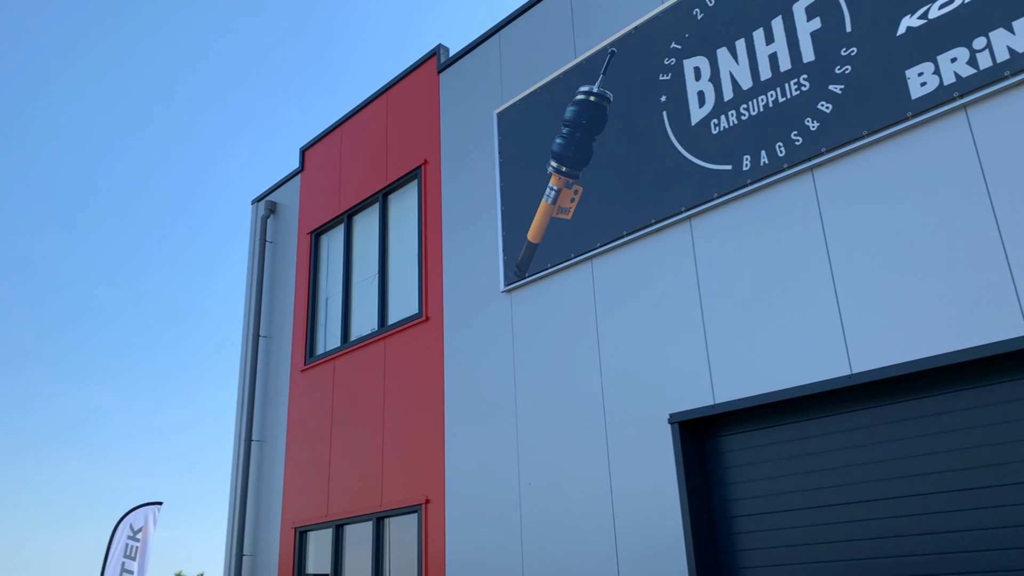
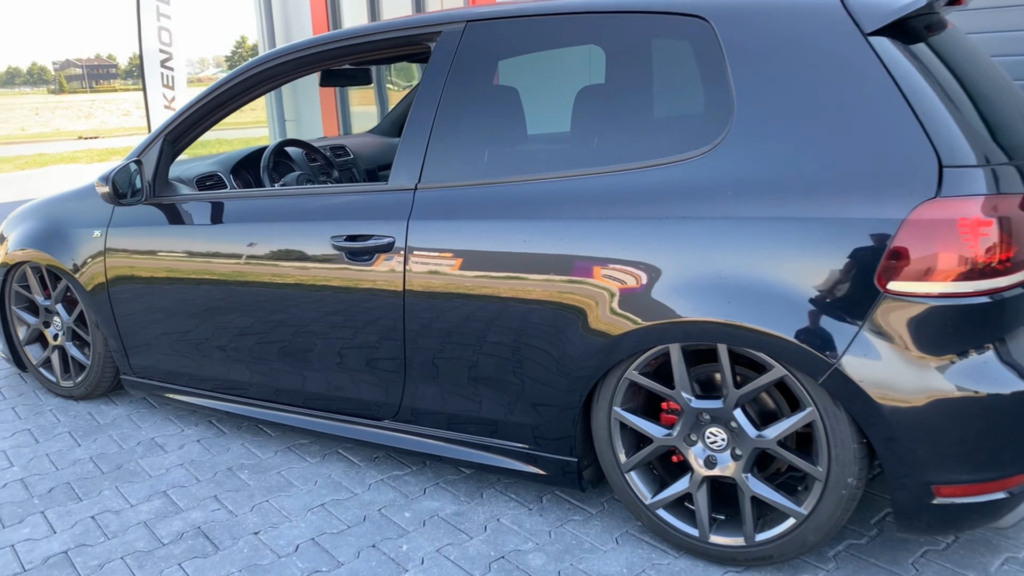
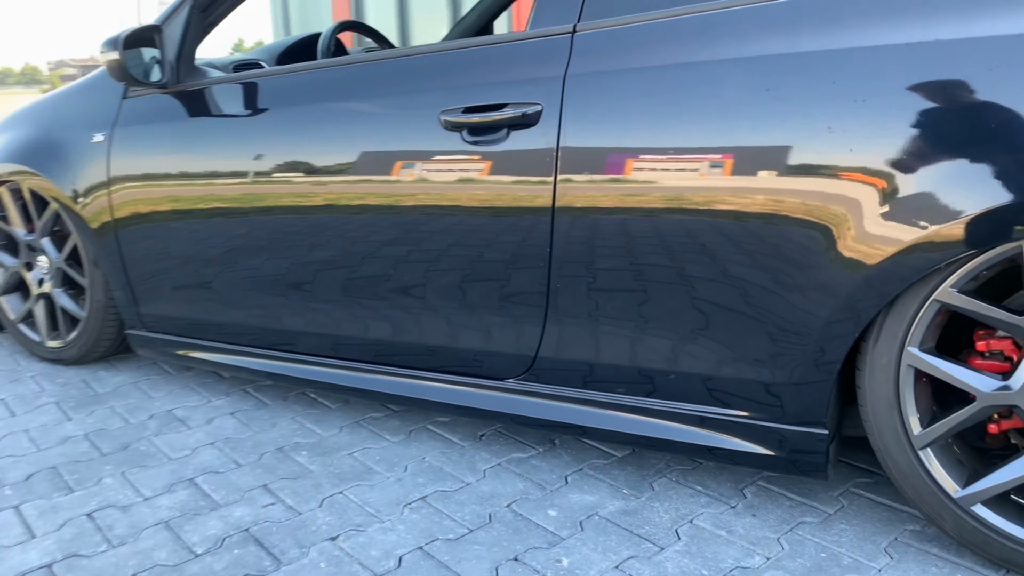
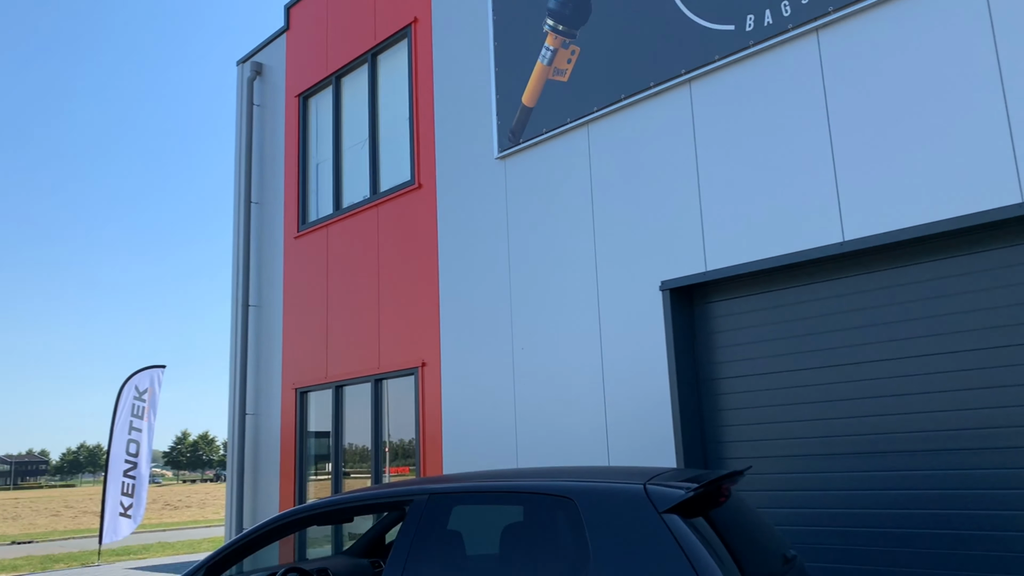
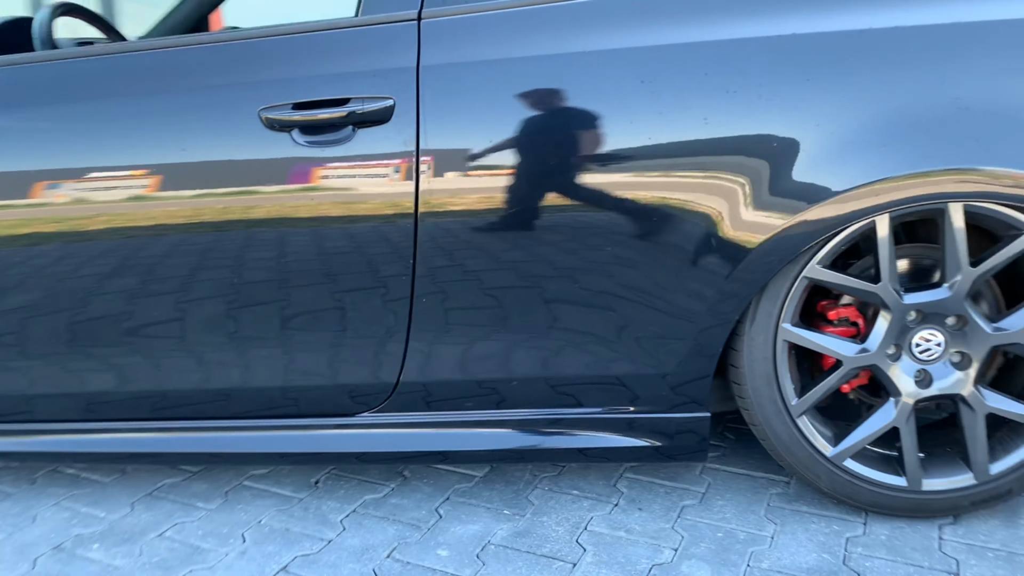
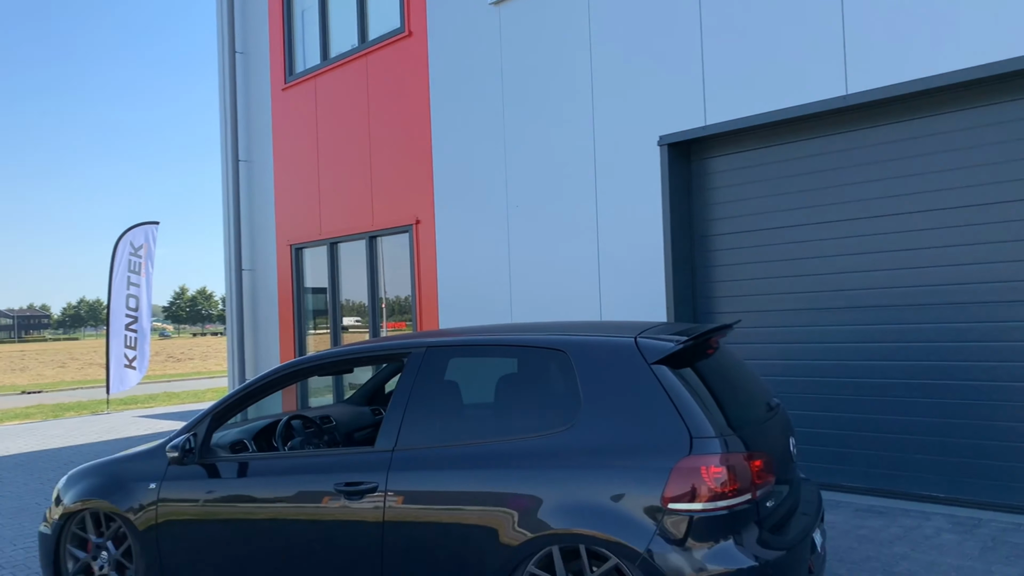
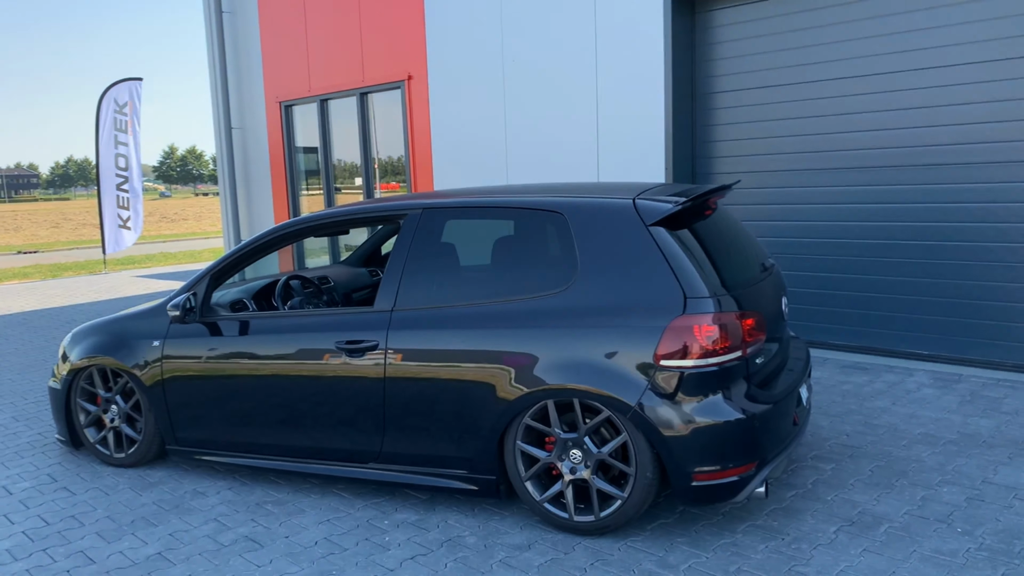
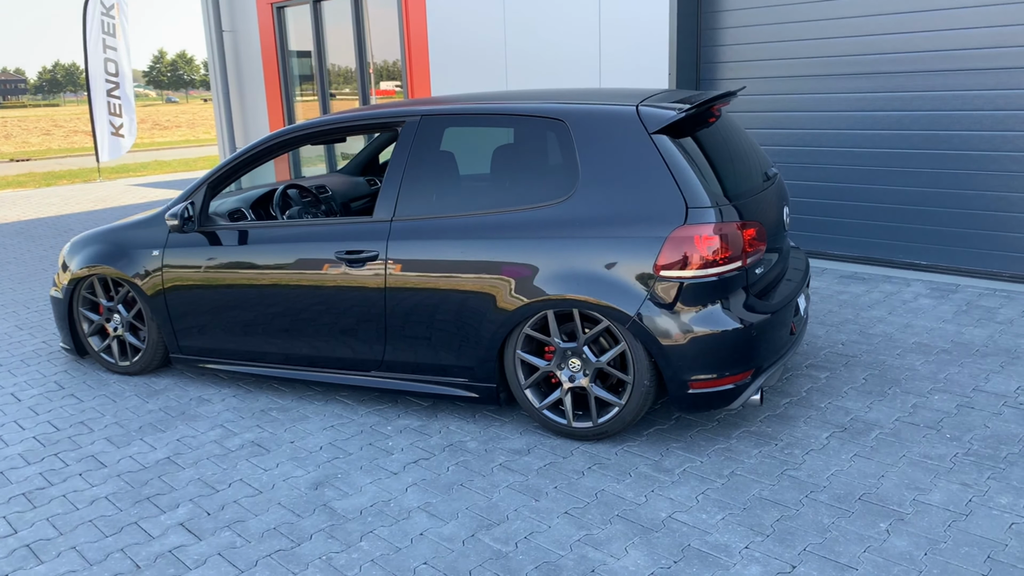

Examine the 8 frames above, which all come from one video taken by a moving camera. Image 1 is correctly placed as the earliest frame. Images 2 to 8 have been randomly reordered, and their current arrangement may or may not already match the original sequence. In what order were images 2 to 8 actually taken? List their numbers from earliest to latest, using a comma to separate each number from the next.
4, 6, 7, 8, 2, 3, 5
